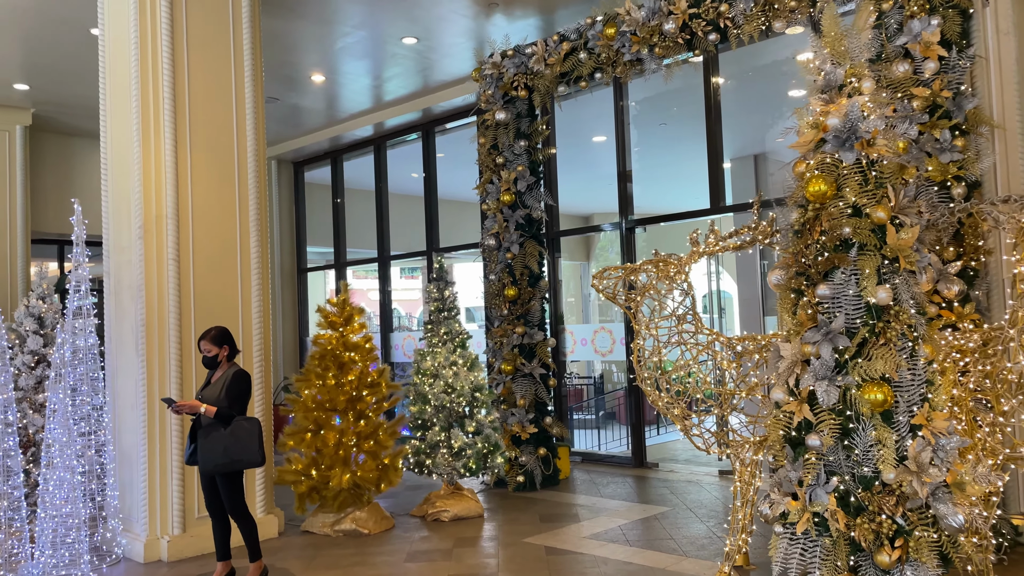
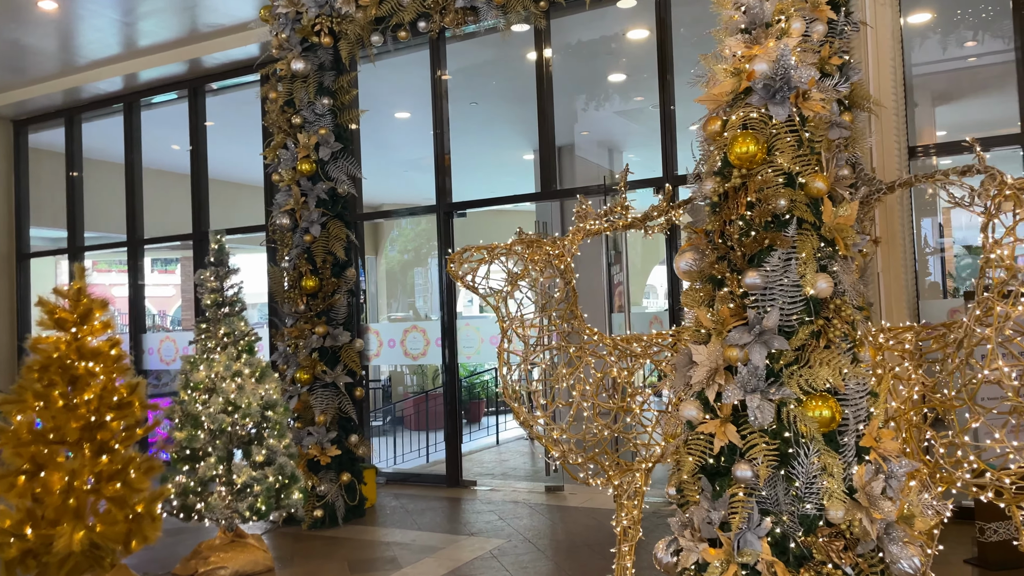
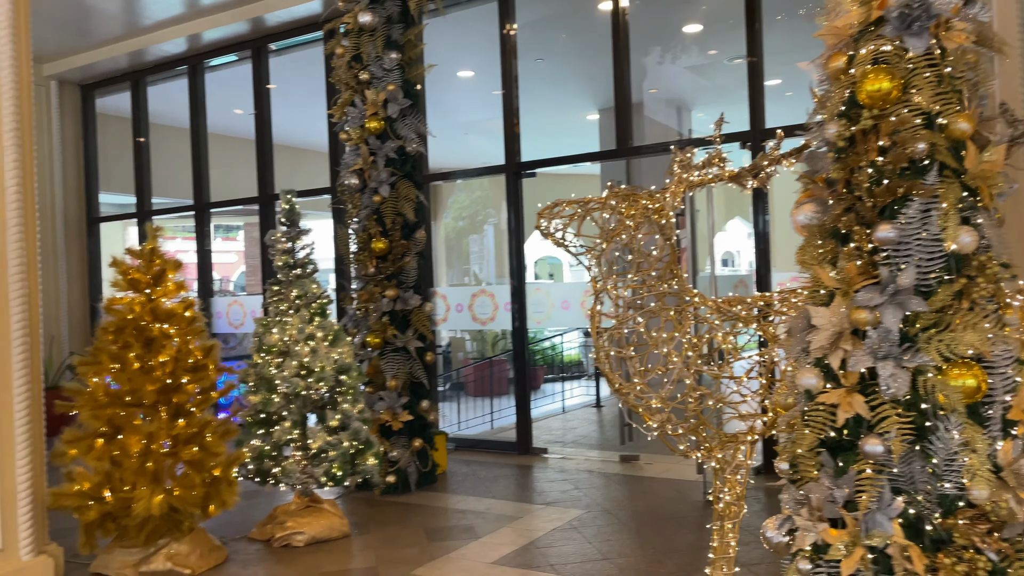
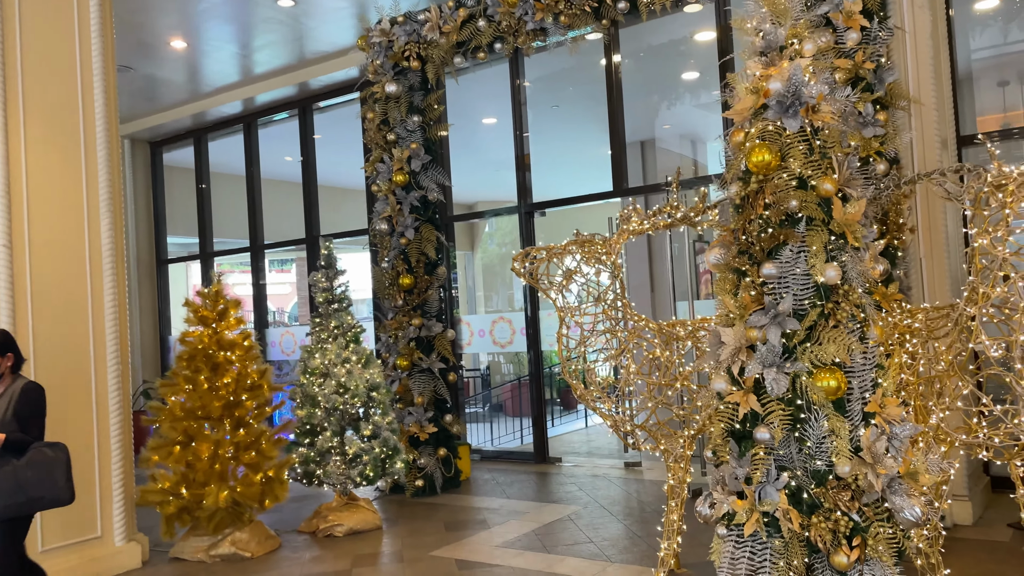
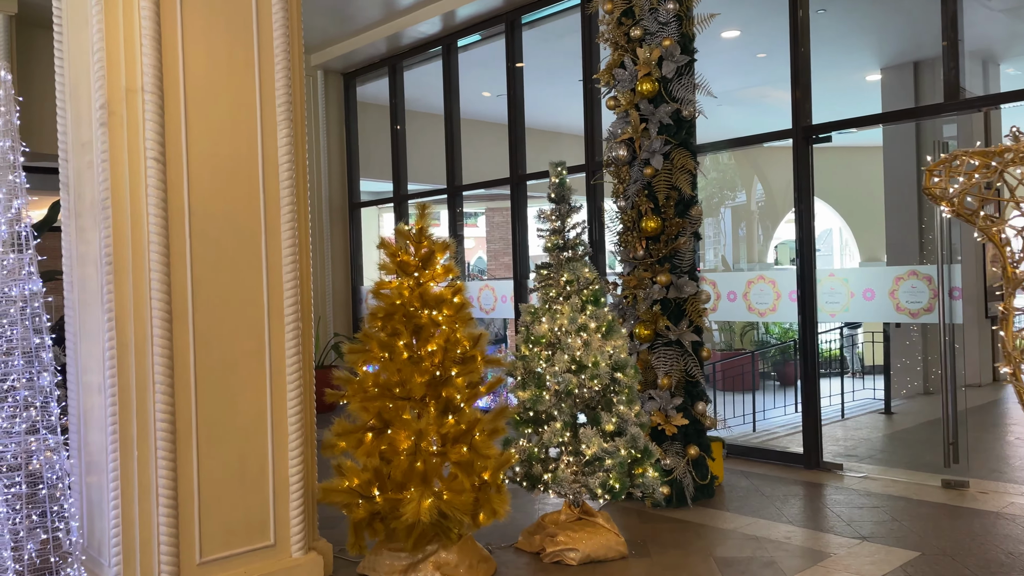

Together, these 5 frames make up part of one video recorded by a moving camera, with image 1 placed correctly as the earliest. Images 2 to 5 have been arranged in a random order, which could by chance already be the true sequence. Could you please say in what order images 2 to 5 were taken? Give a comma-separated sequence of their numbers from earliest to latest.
4, 2, 3, 5
